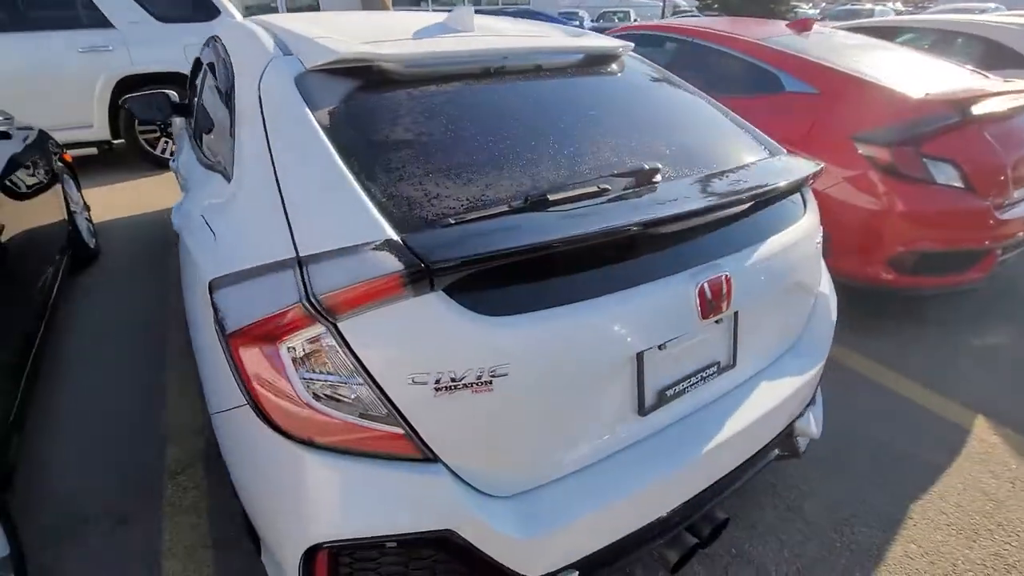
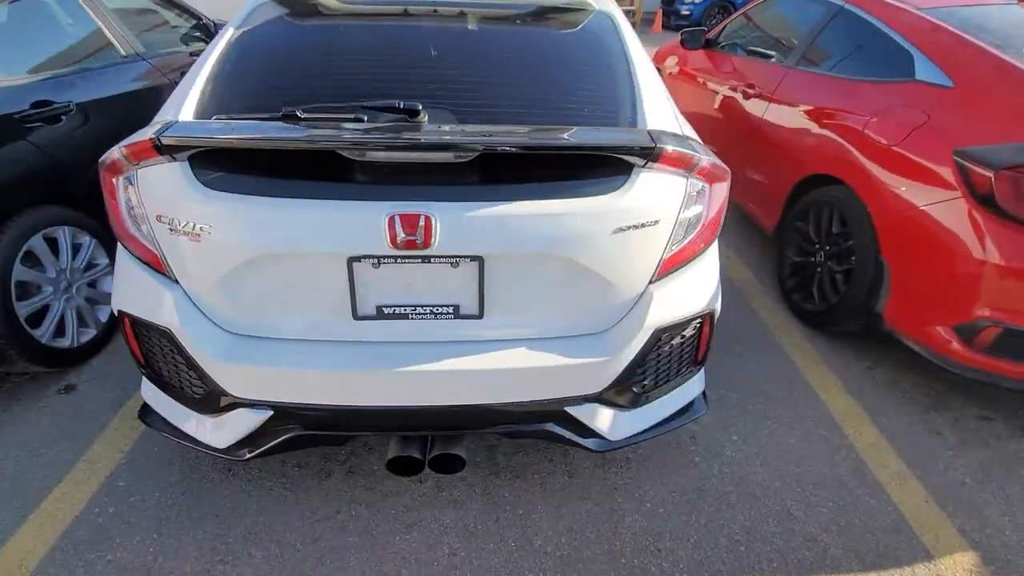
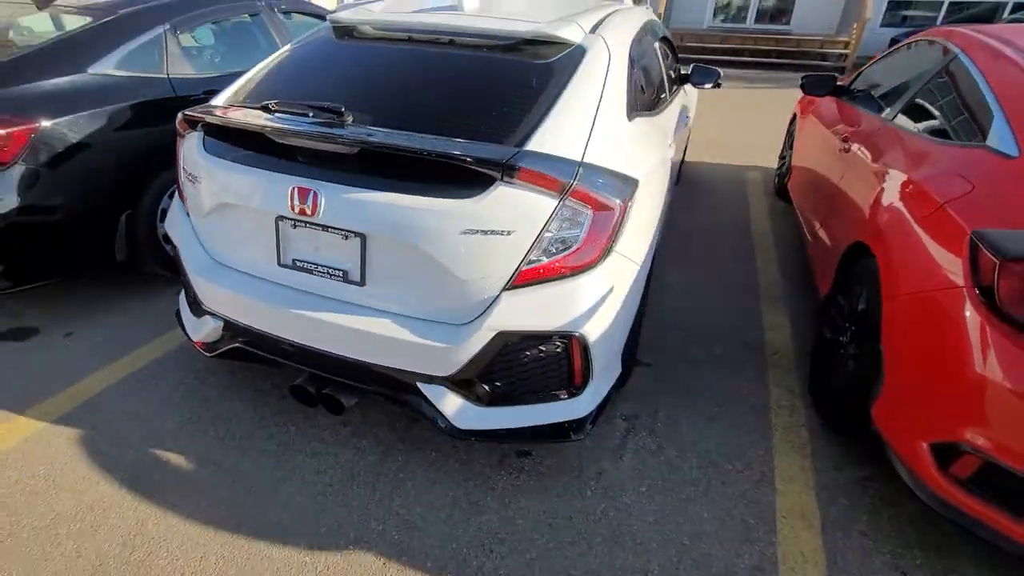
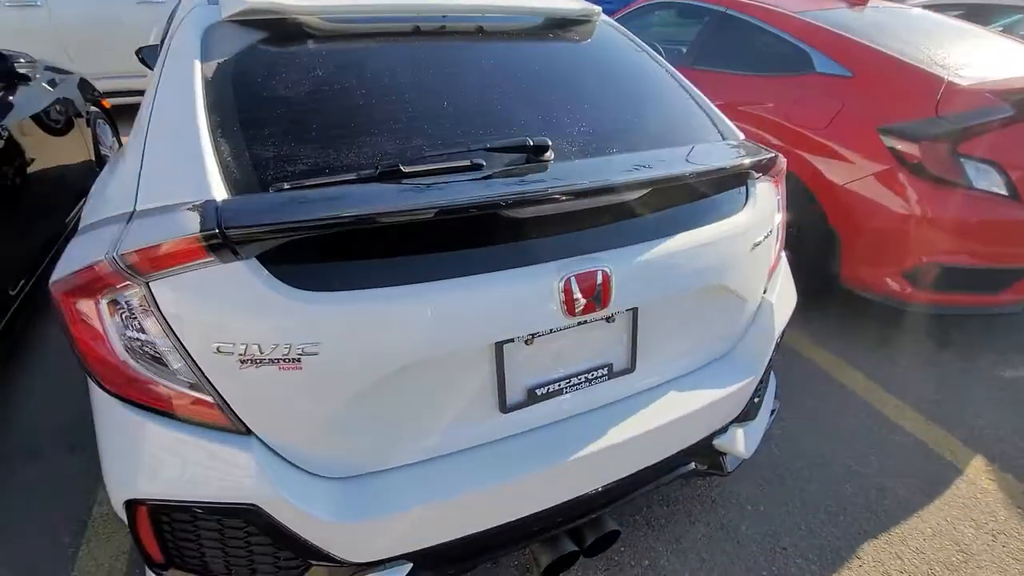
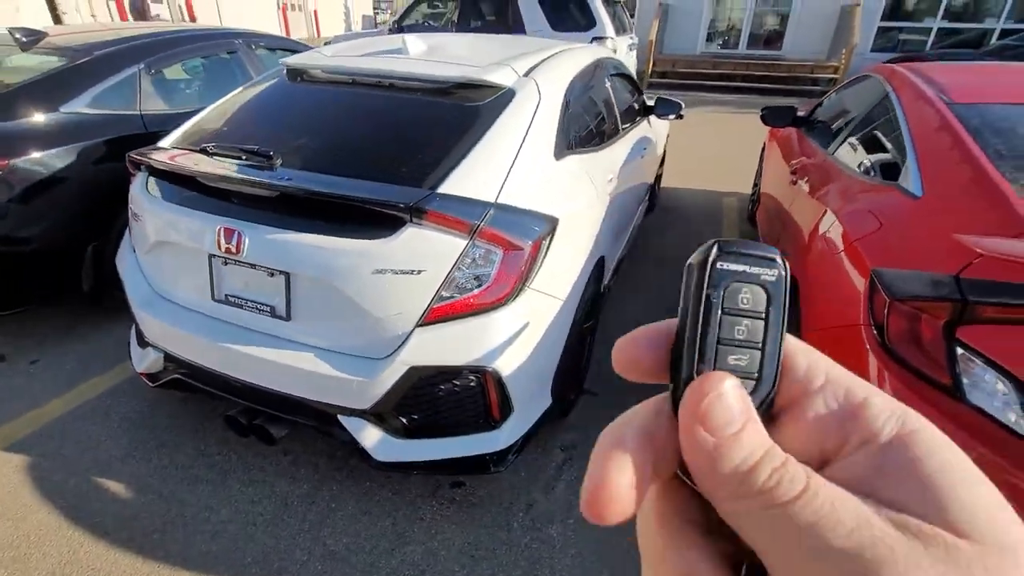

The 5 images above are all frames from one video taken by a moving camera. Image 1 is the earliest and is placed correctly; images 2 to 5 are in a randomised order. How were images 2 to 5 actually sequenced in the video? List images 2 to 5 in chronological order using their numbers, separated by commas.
4, 2, 3, 5
